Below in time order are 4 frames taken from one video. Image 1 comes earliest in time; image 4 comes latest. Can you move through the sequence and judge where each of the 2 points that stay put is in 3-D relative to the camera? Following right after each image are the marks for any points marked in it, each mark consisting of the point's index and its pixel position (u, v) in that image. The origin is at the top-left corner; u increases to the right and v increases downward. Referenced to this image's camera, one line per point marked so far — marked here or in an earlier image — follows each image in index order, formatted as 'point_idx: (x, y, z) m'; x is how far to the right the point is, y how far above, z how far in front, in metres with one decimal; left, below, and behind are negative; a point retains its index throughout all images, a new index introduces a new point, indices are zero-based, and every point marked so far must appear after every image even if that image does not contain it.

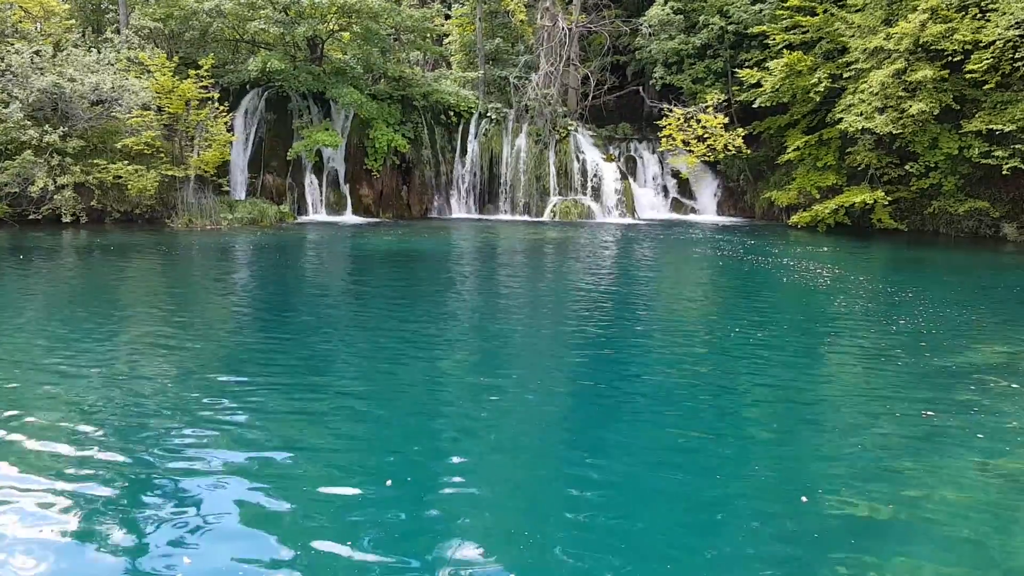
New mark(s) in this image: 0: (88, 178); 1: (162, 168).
0: (-9.9, +2.5, +16.1) m
1: (-8.7, +3.0, +17.1) m
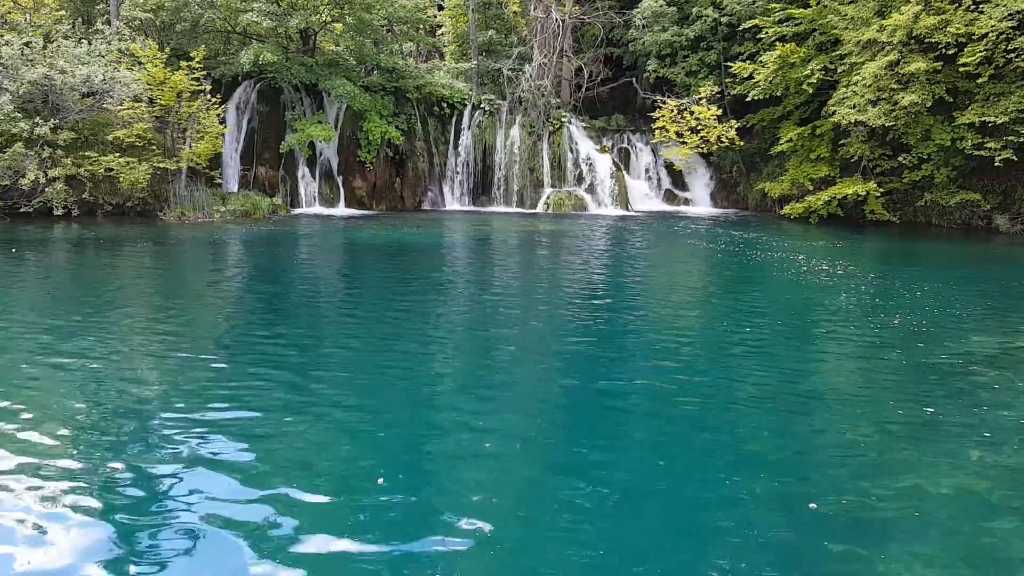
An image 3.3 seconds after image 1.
0: (-9.7, +2.7, +15.9) m
1: (-8.6, +3.1, +17.0) m
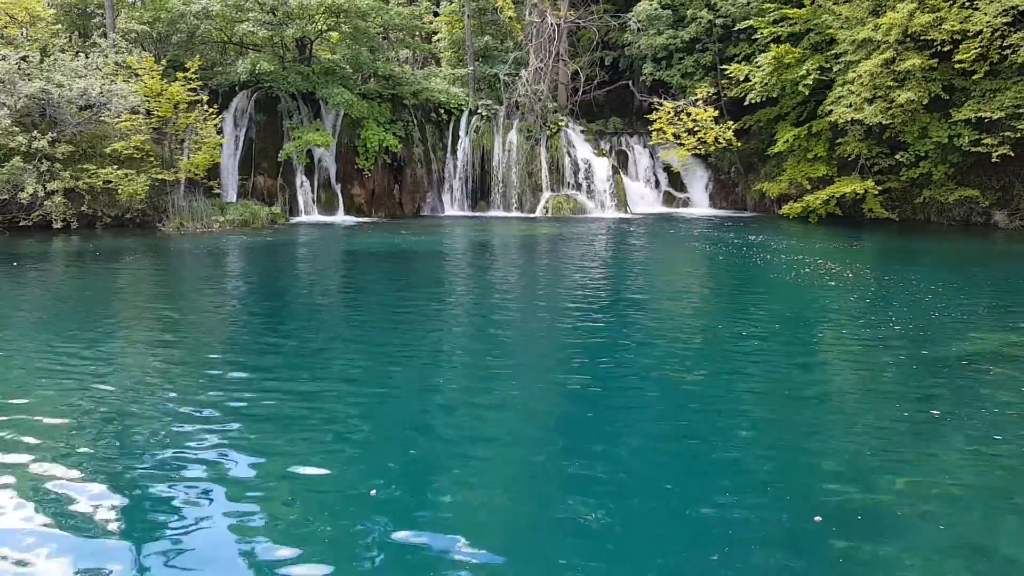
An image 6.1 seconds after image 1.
0: (-9.0, +2.7, +17.0) m
1: (-7.9, +3.1, +18.0) m
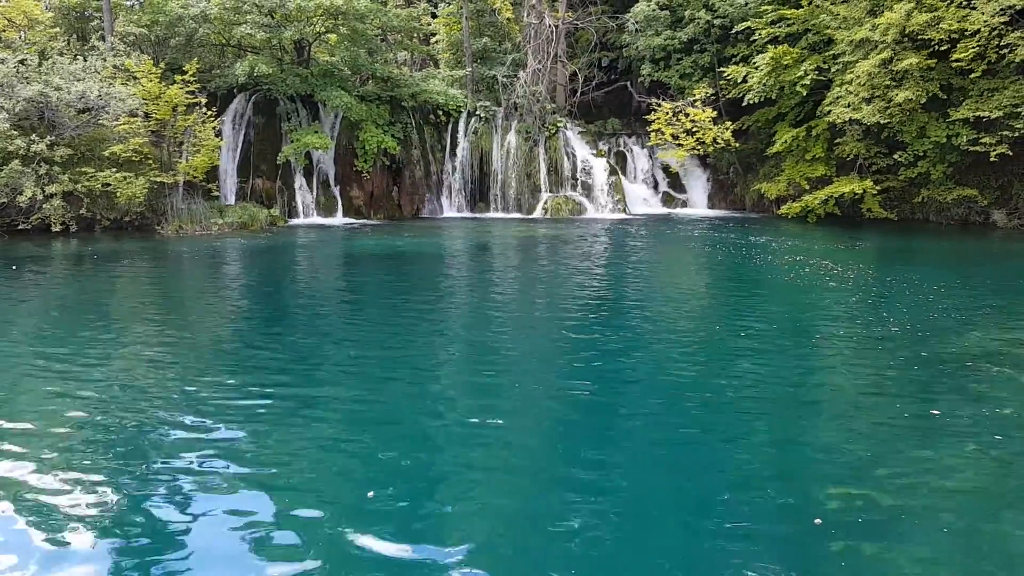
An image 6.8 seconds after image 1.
0: (-10.2, +5.3, +15.2) m
1: (-9.0, +5.9, +16.2) m
